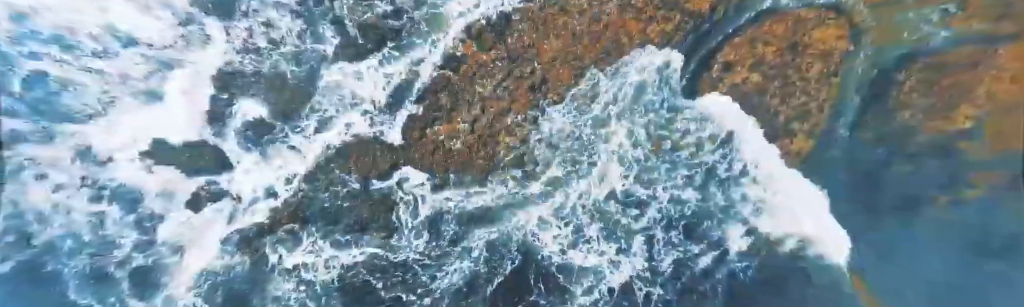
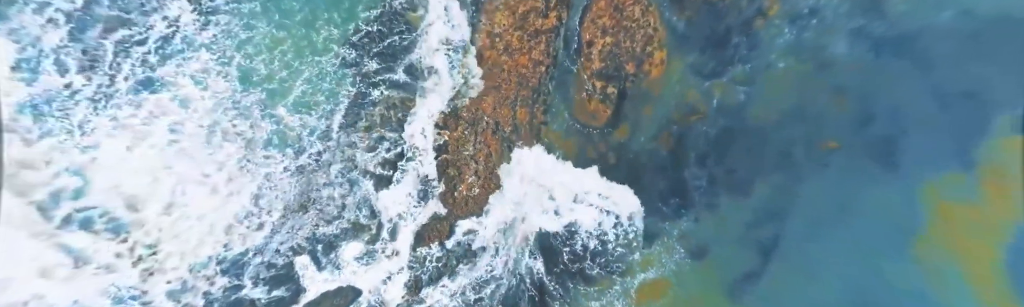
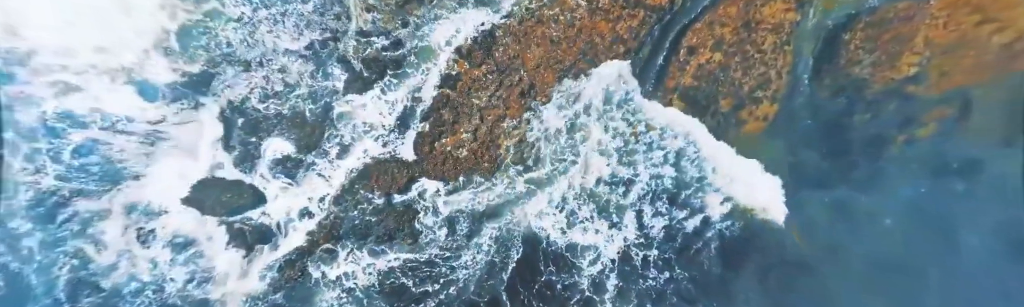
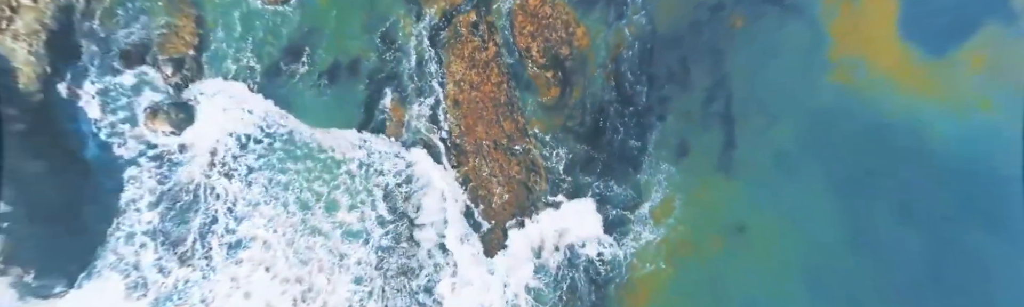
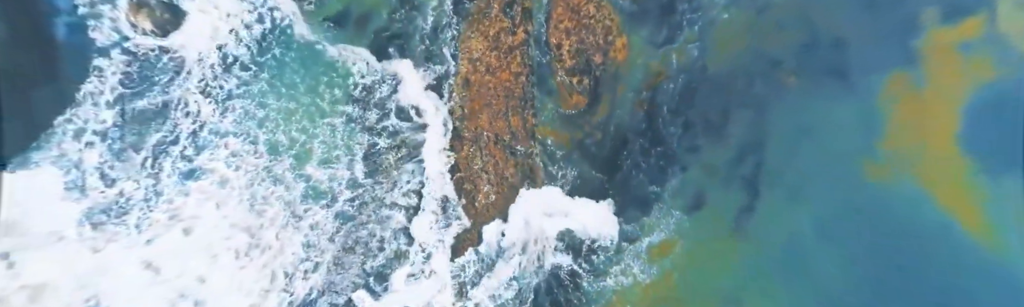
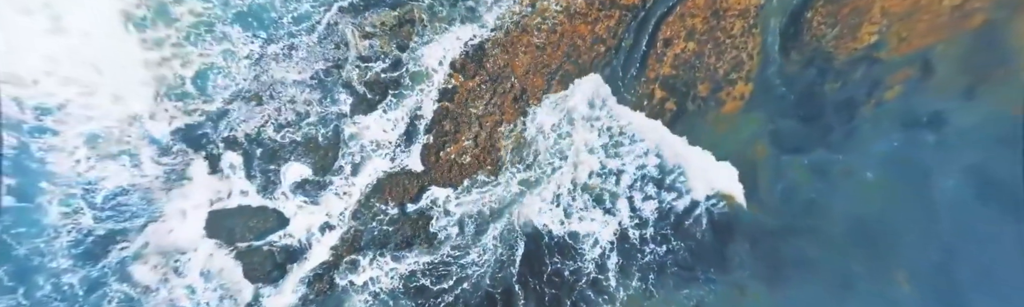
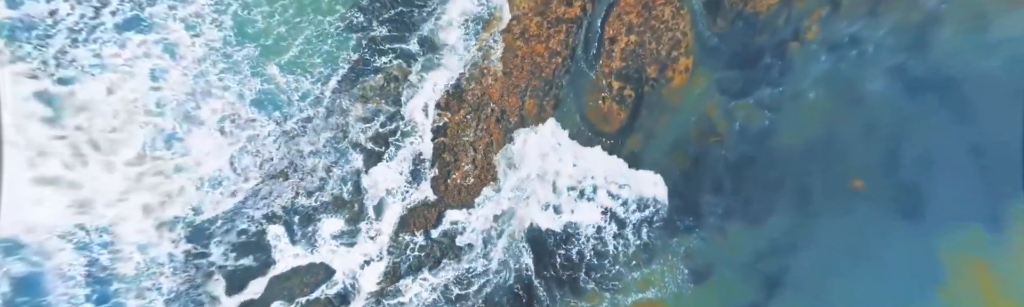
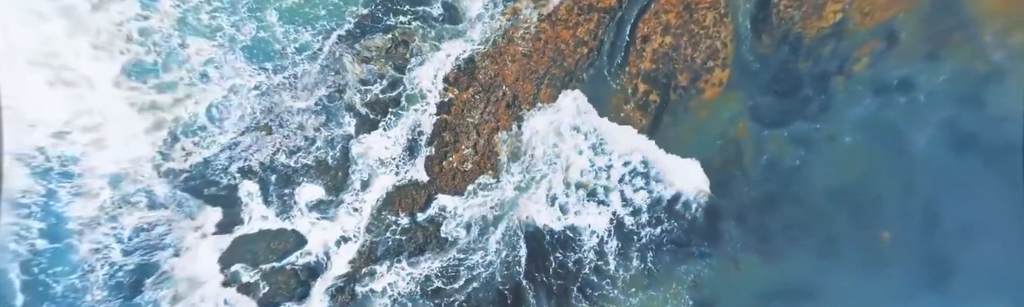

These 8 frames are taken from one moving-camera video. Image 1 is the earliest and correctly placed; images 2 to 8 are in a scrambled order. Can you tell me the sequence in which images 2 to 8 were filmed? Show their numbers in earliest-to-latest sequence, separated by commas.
3, 6, 8, 7, 2, 5, 4
